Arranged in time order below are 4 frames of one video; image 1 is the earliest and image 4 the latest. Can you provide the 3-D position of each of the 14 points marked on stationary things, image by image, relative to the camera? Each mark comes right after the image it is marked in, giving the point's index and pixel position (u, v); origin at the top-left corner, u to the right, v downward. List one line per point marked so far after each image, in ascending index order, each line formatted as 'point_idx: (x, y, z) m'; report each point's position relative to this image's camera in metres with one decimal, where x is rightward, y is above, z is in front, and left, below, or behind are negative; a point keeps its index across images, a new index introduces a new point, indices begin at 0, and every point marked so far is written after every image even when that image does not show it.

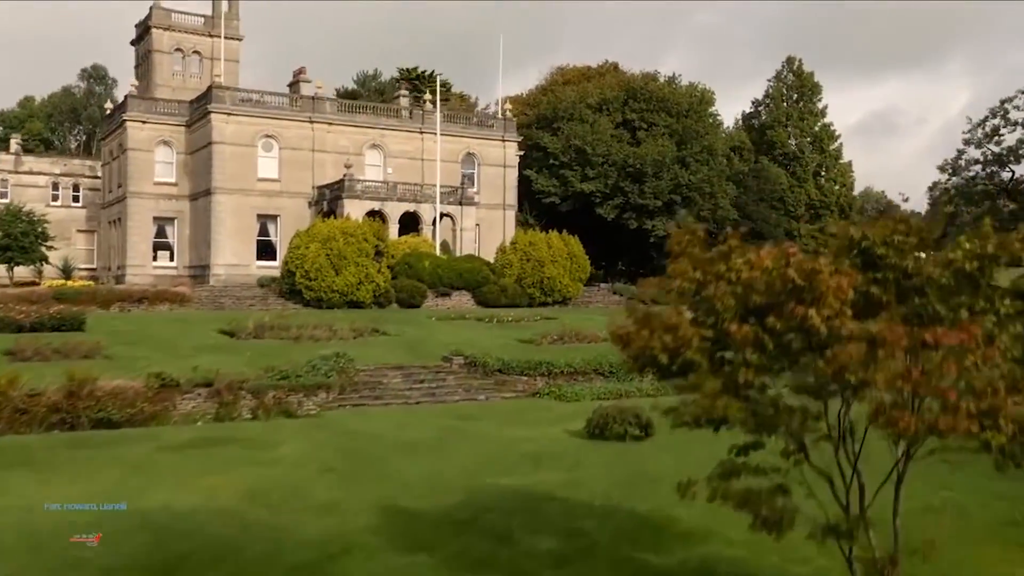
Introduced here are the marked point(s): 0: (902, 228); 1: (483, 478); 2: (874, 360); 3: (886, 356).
0: (+2.3, +0.4, +6.0) m
1: (-0.4, -2.2, +11.8) m
2: (+1.9, -0.4, +5.3) m
3: (+2.0, -0.4, +5.3) m
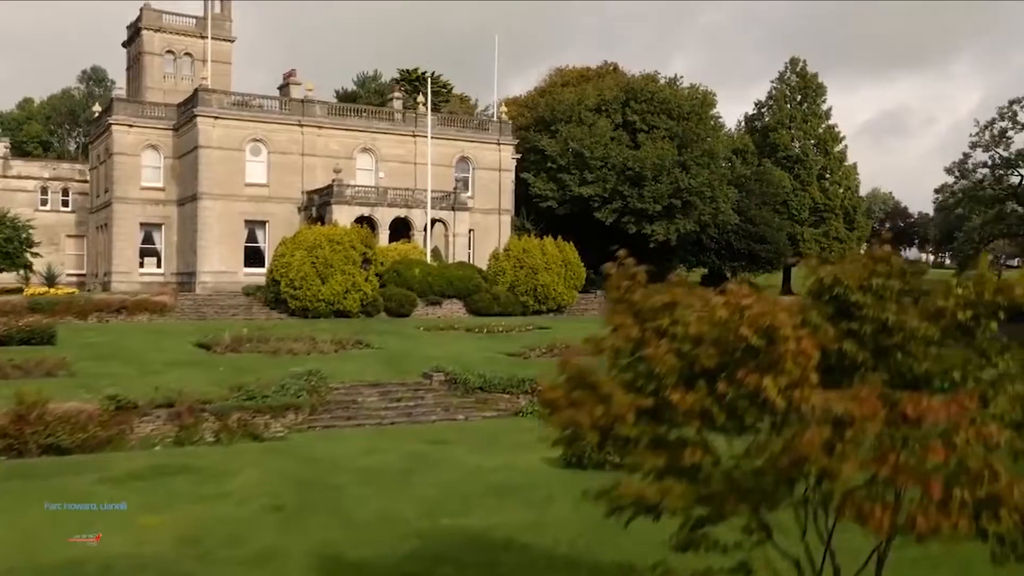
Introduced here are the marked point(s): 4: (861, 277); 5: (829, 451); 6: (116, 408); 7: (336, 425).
0: (+1.9, +0.1, +5.1) m
1: (-0.8, -2.5, +10.9) m
2: (+1.4, -0.7, +4.4) m
3: (+1.5, -0.6, +4.4) m
4: (+1.8, +0.1, +5.1) m
5: (+1.5, -0.8, +4.7) m
6: (-6.3, -1.9, +16.1) m
7: (-3.1, -2.4, +17.6) m
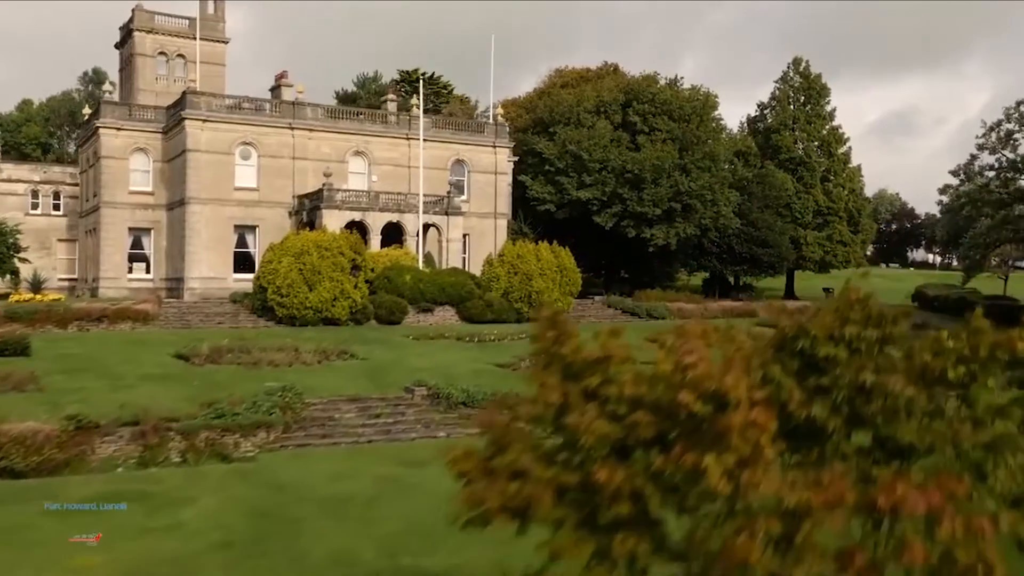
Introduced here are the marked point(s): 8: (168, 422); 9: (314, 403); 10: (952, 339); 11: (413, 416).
0: (+1.5, -0.1, +4.3) m
1: (-1.1, -2.7, +10.2) m
2: (+1.0, -0.9, +3.6) m
3: (+1.1, -0.9, +3.6) m
4: (+1.4, -0.2, +4.3) m
5: (+1.1, -1.0, +3.9) m
6: (-6.6, -2.1, +15.3) m
7: (-3.4, -2.6, +16.8) m
8: (-5.6, -2.2, +16.3) m
9: (-3.6, -2.1, +18.5) m
10: (+1.8, -0.2, +4.2) m
11: (-1.8, -2.4, +18.6) m
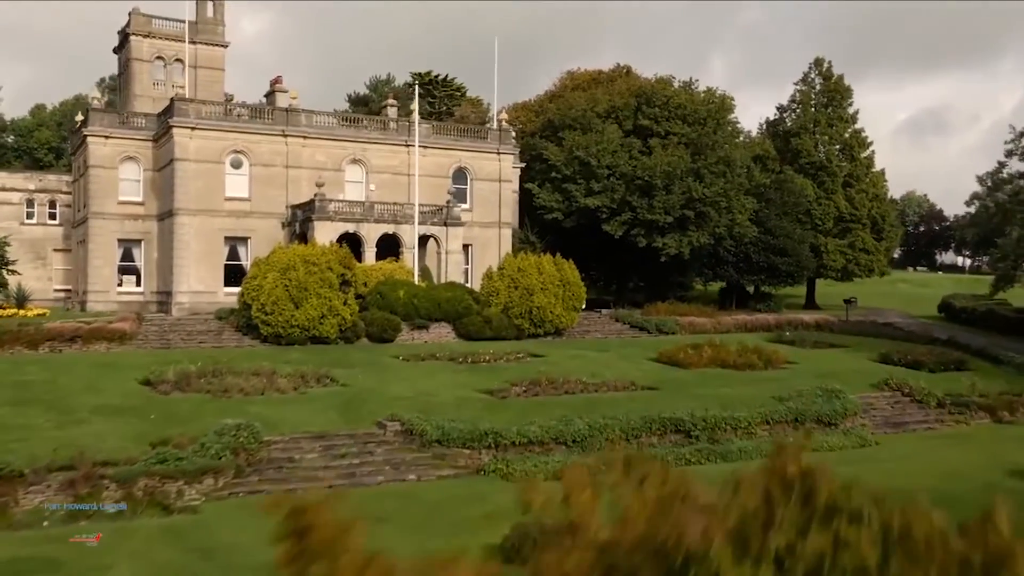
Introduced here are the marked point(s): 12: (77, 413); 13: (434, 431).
0: (+0.7, -0.6, +2.7) m
1: (-1.7, -3.2, +8.6) m
2: (+0.3, -1.4, +2.0) m
3: (+0.3, -1.3, +2.0) m
4: (+0.6, -0.6, +2.7) m
5: (+0.3, -1.5, +2.3) m
6: (-7.1, -2.6, +13.9) m
7: (-3.8, -3.1, +15.3) m
8: (-6.0, -2.6, +14.9) m
9: (-4.0, -2.6, +17.0) m
10: (+1.1, -0.7, +2.6) m
11: (-2.2, -2.8, +17.0) m
12: (-8.0, -2.3, +18.6) m
13: (-1.4, -2.5, +17.6) m
